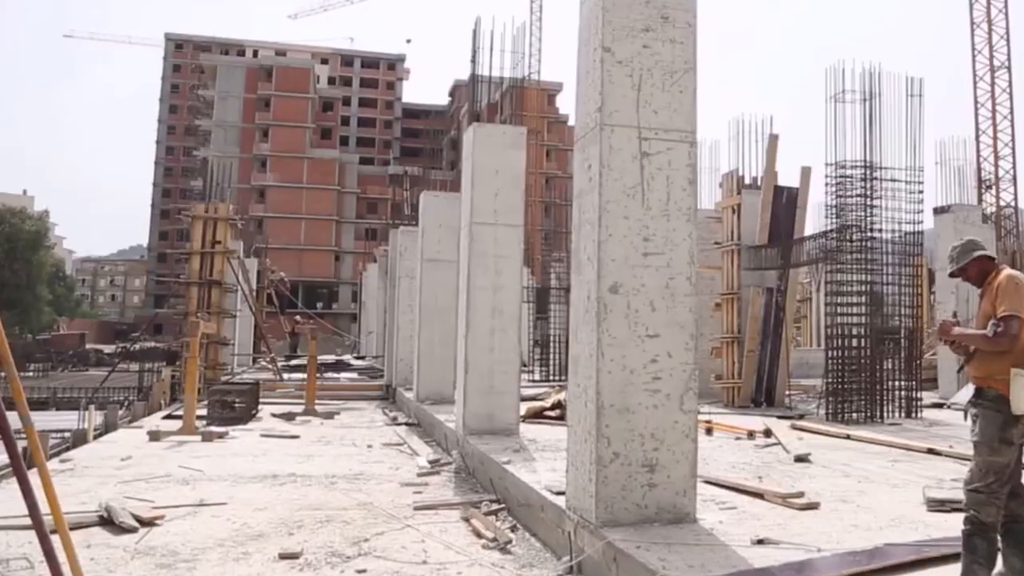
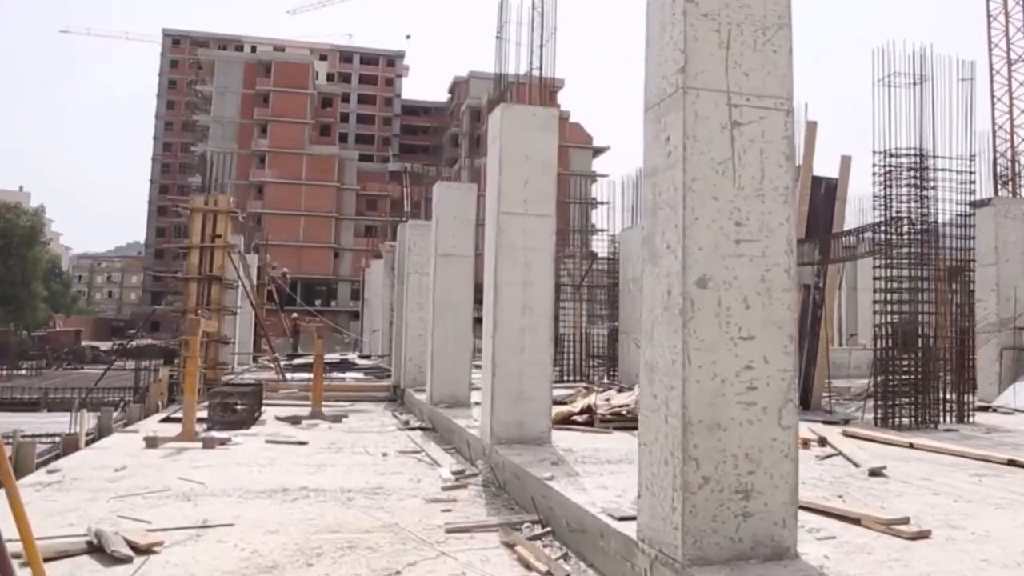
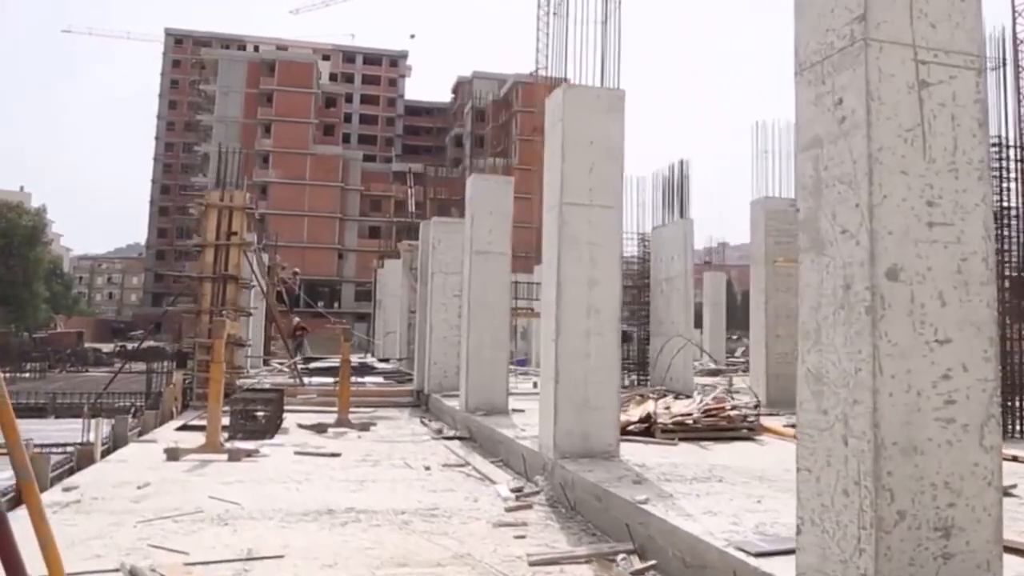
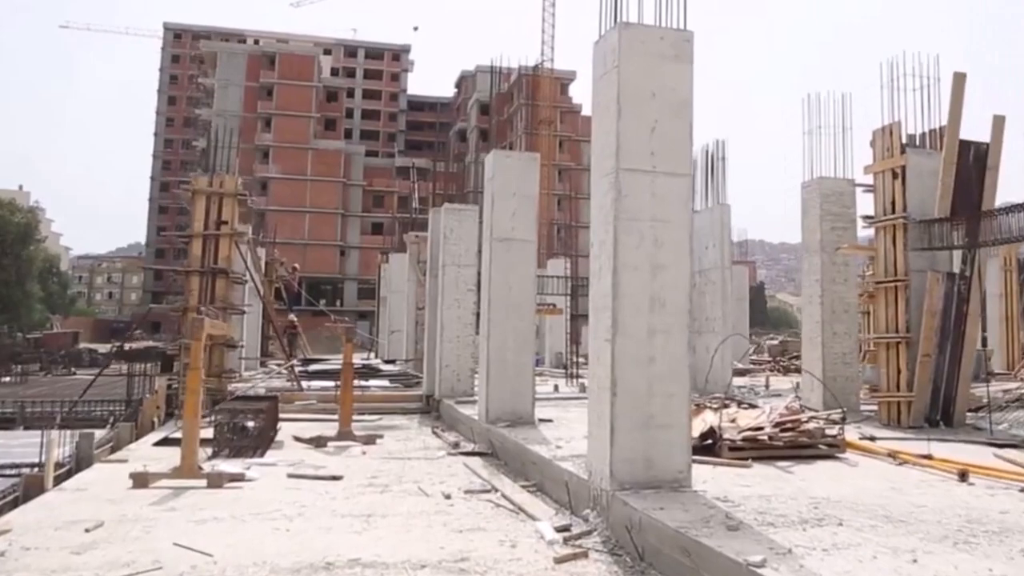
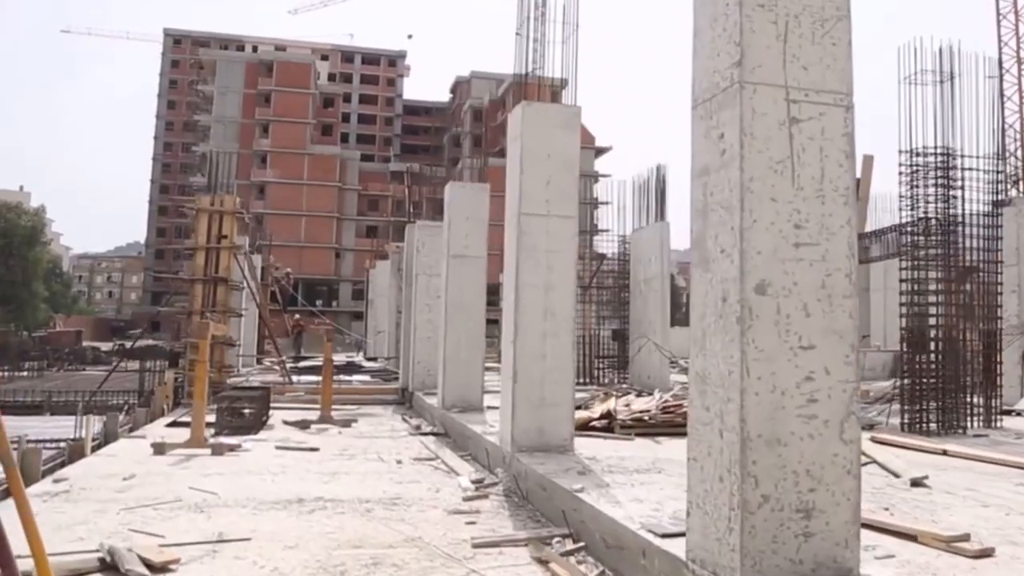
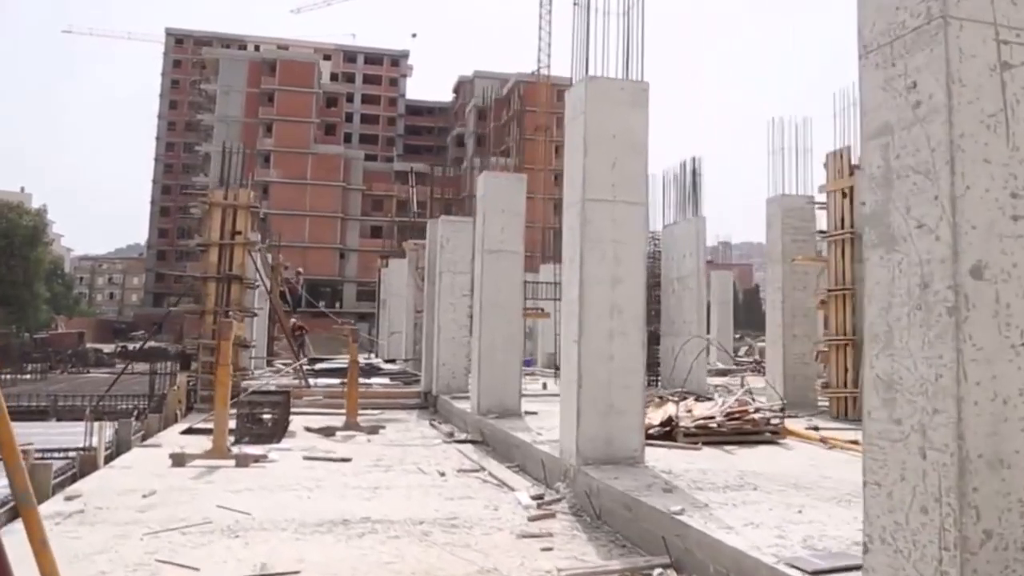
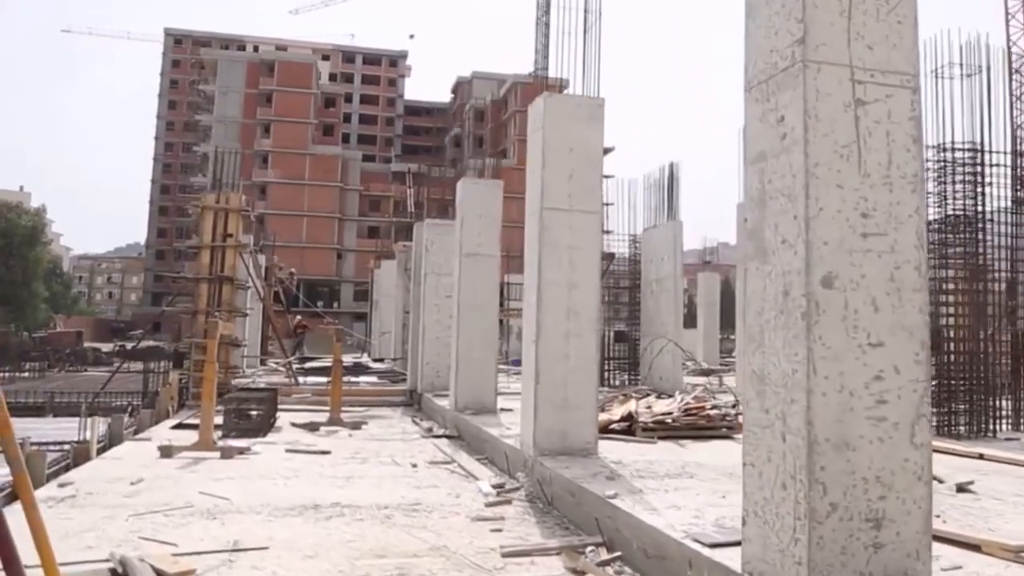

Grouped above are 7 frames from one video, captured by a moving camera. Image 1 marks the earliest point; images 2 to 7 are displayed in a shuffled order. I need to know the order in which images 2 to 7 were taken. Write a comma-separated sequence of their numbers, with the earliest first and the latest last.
2, 5, 7, 3, 6, 4
